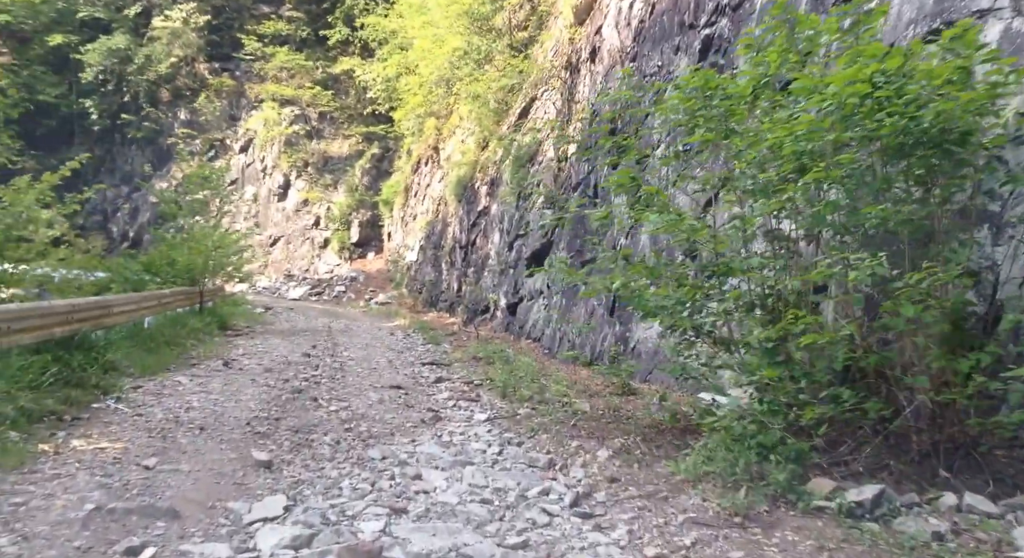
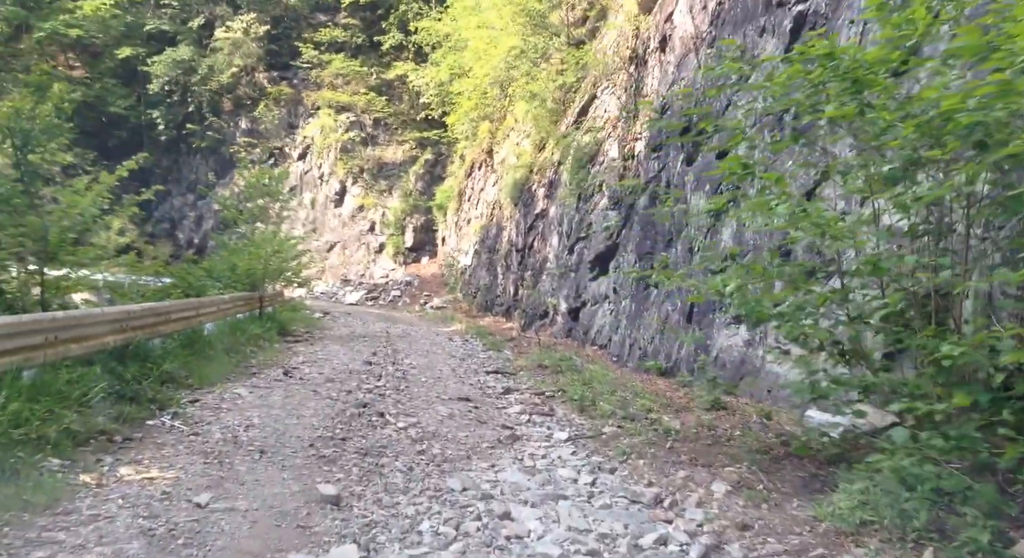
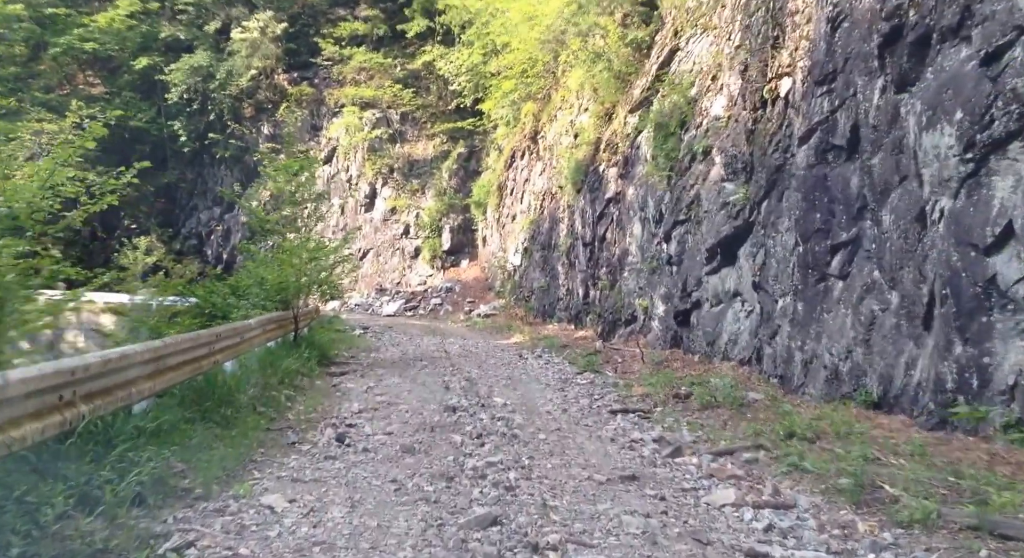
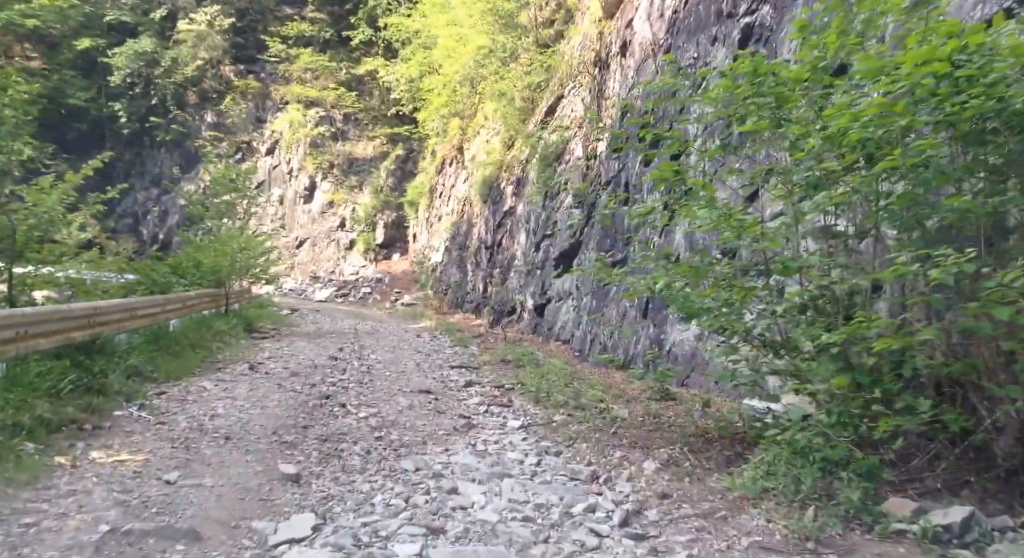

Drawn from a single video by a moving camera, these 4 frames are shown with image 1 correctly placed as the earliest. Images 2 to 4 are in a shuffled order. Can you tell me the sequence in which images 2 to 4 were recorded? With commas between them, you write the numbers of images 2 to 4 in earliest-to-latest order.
4, 2, 3
